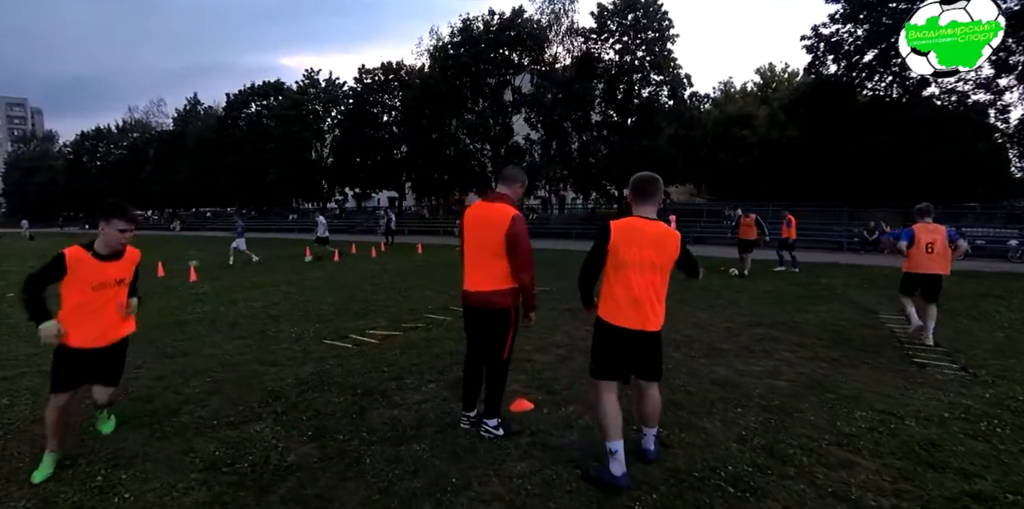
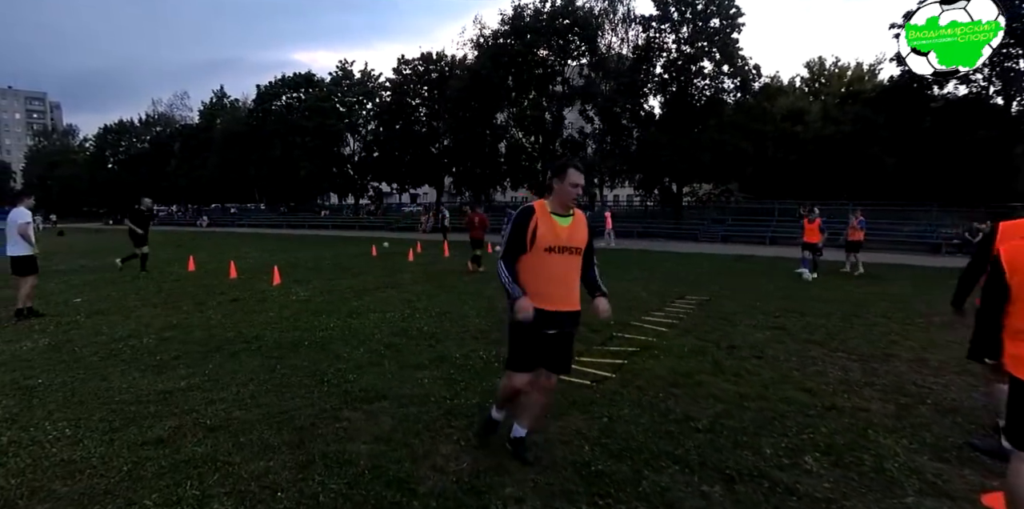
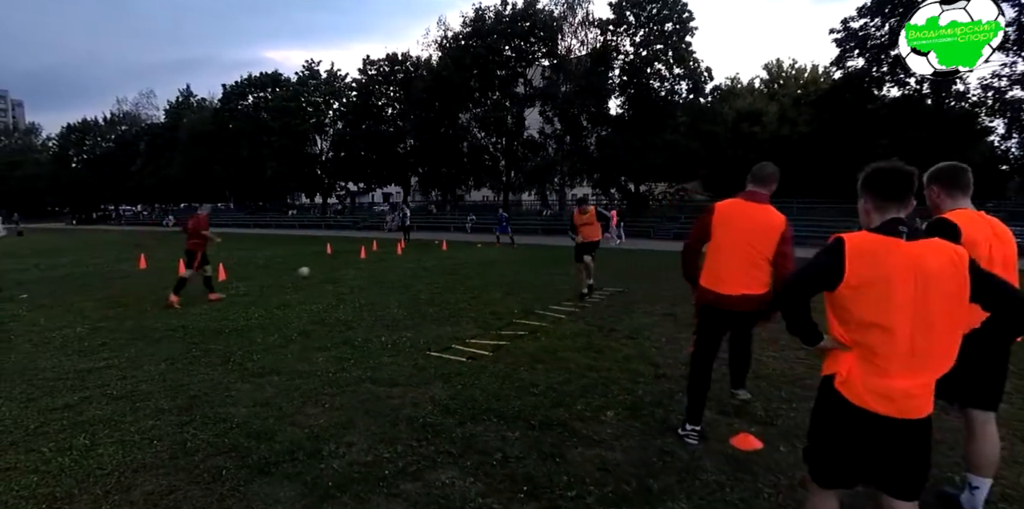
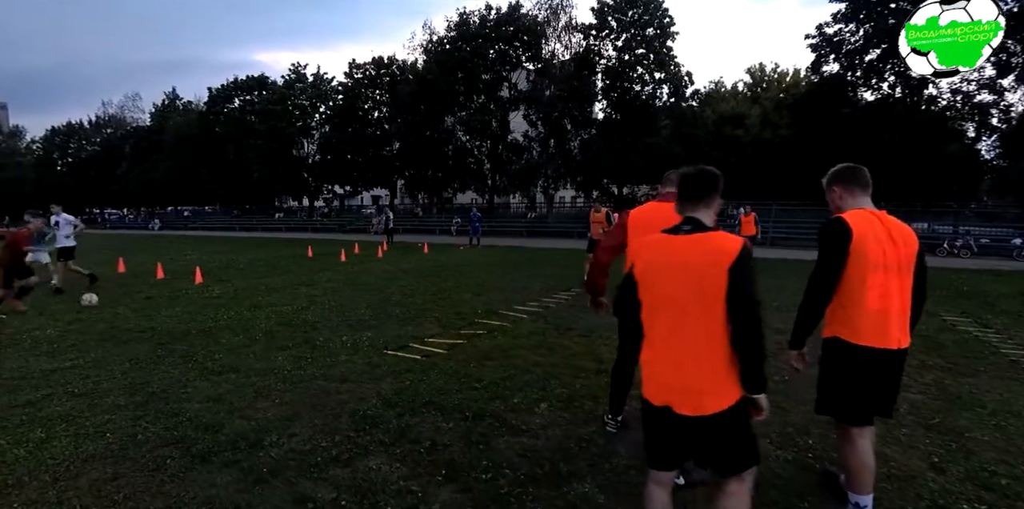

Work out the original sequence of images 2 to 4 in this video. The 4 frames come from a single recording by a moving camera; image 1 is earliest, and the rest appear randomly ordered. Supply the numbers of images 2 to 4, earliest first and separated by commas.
4, 3, 2
